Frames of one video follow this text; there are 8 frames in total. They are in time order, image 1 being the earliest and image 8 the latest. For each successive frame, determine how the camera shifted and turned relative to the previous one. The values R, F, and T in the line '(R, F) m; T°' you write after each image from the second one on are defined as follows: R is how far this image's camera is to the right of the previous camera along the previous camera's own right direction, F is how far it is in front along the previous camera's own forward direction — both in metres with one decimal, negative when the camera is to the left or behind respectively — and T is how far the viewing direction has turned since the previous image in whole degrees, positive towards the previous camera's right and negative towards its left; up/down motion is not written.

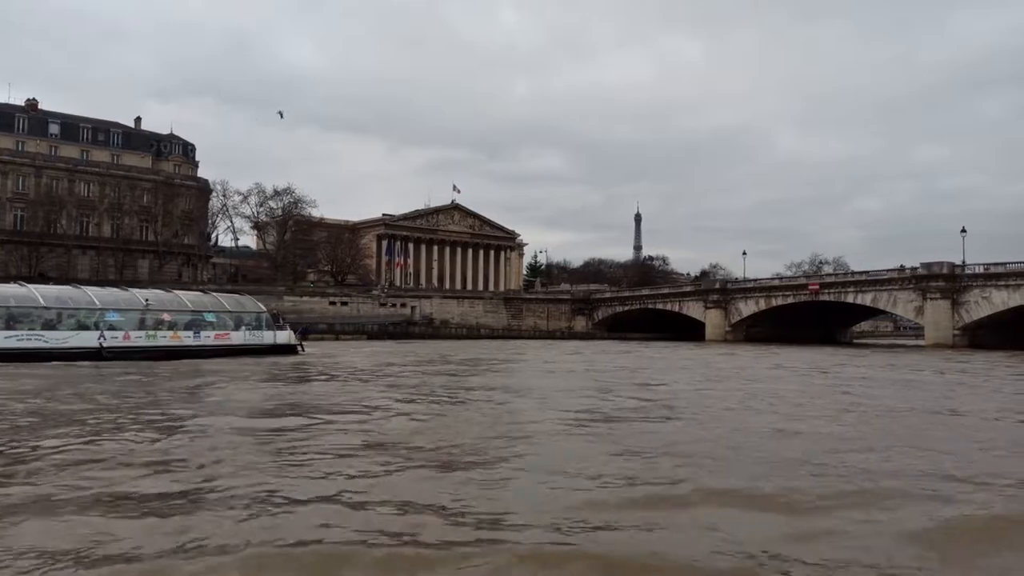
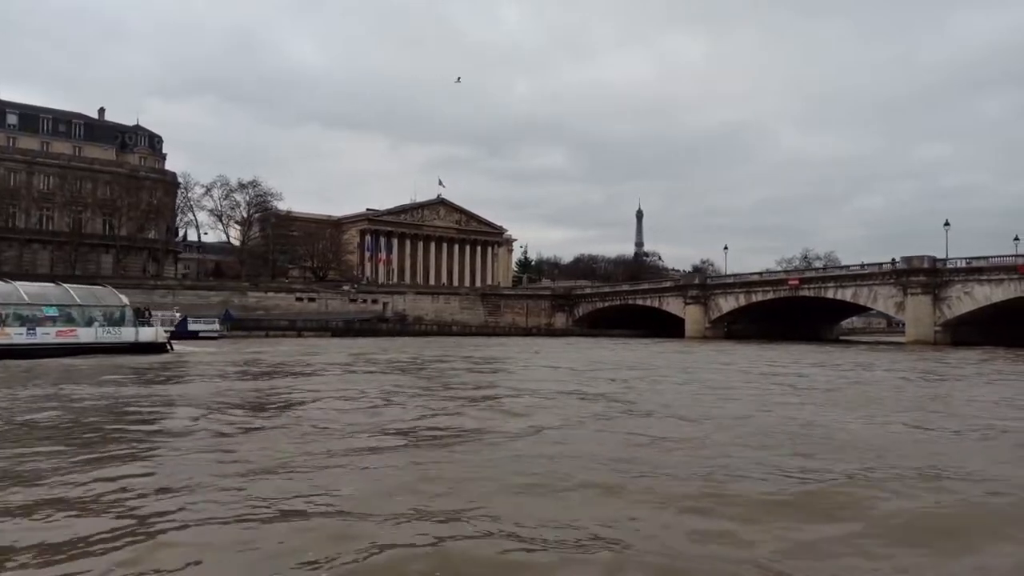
(+2.2, +1.9) m; 0°
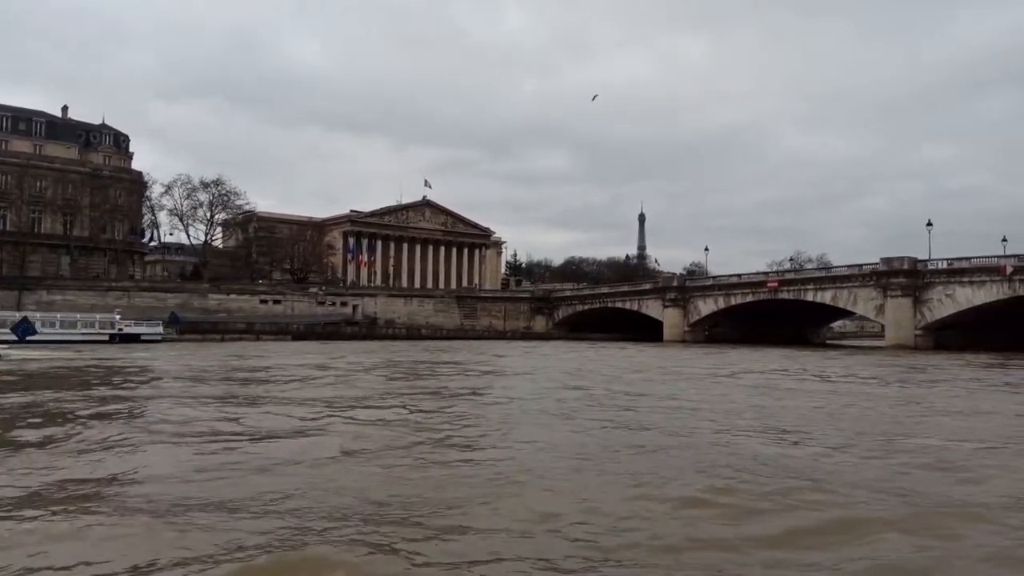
(+2.3, +2.0) m; 0°
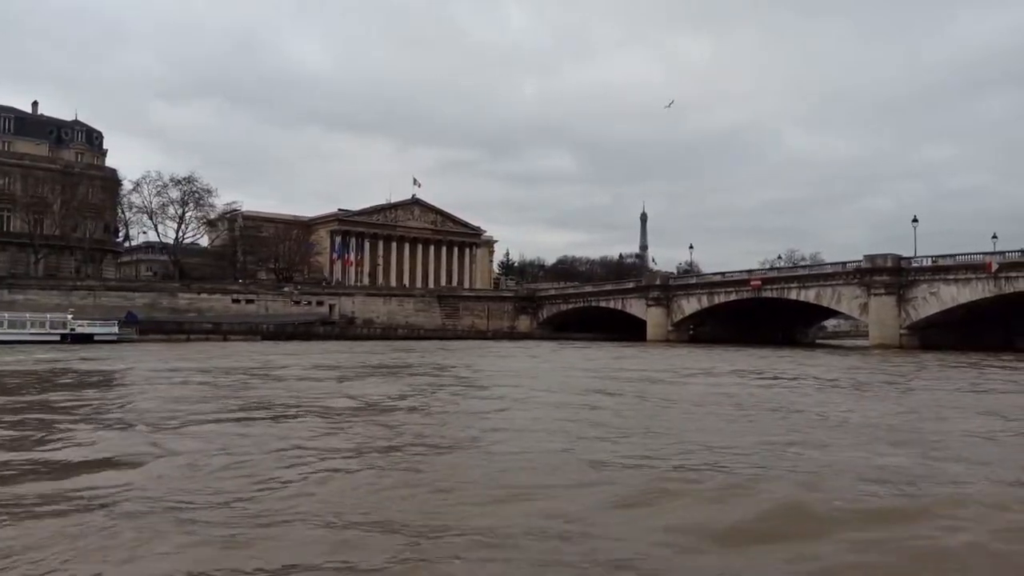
(+1.7, +1.4) m; 0°
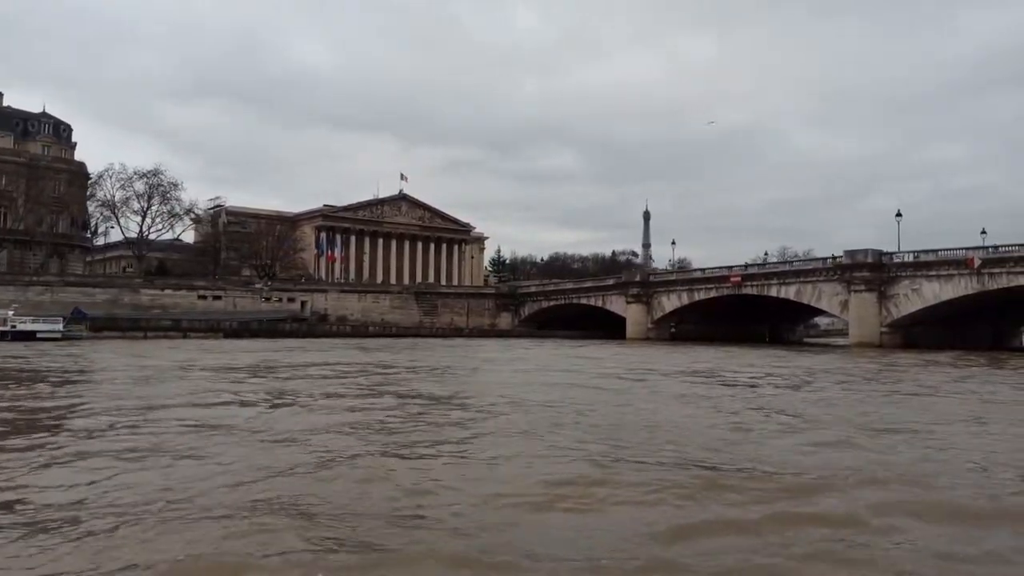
(+1.9, +1.7) m; 0°
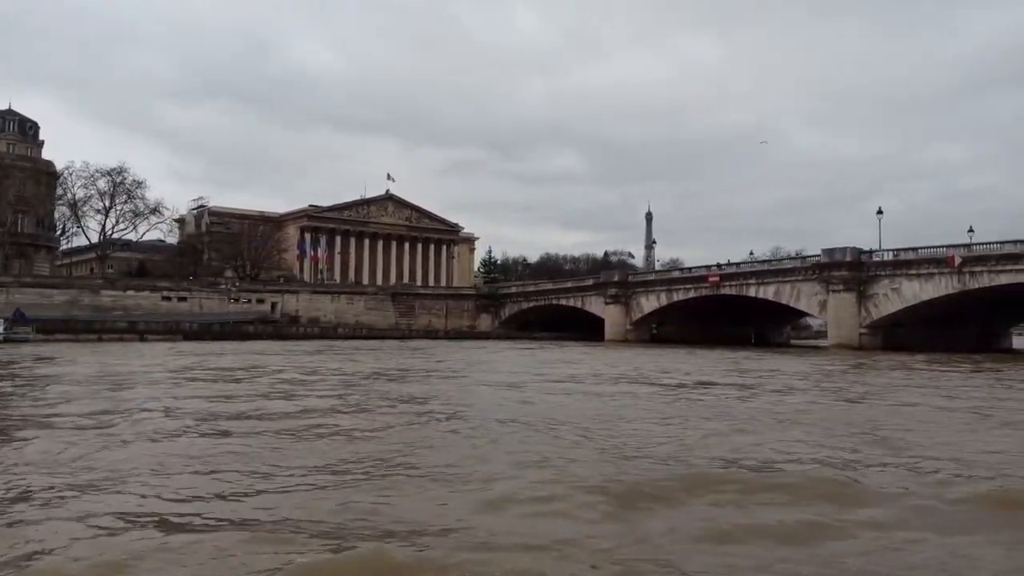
(+2.0, +1.7) m; 0°
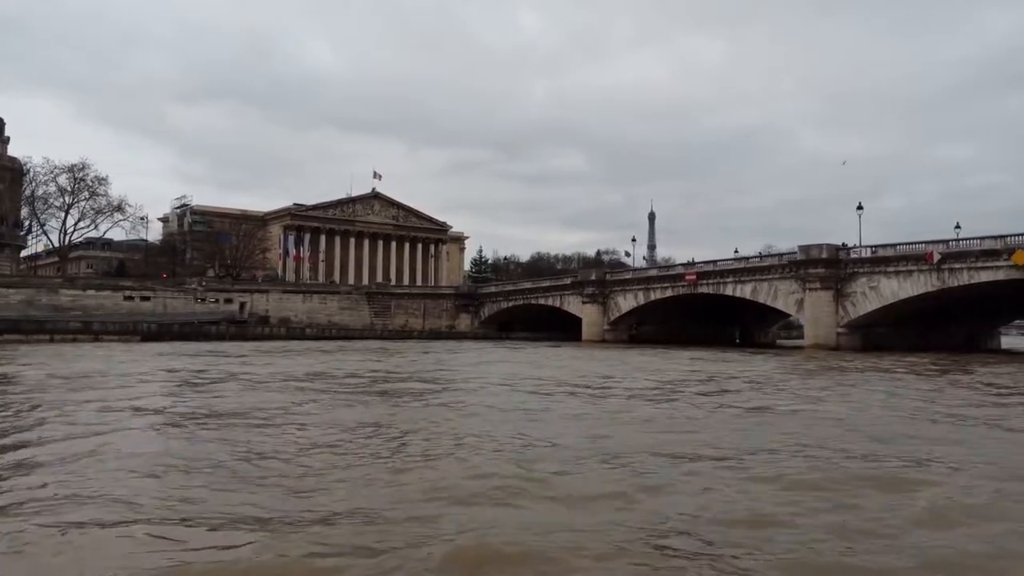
(+2.0, +1.6) m; 0°
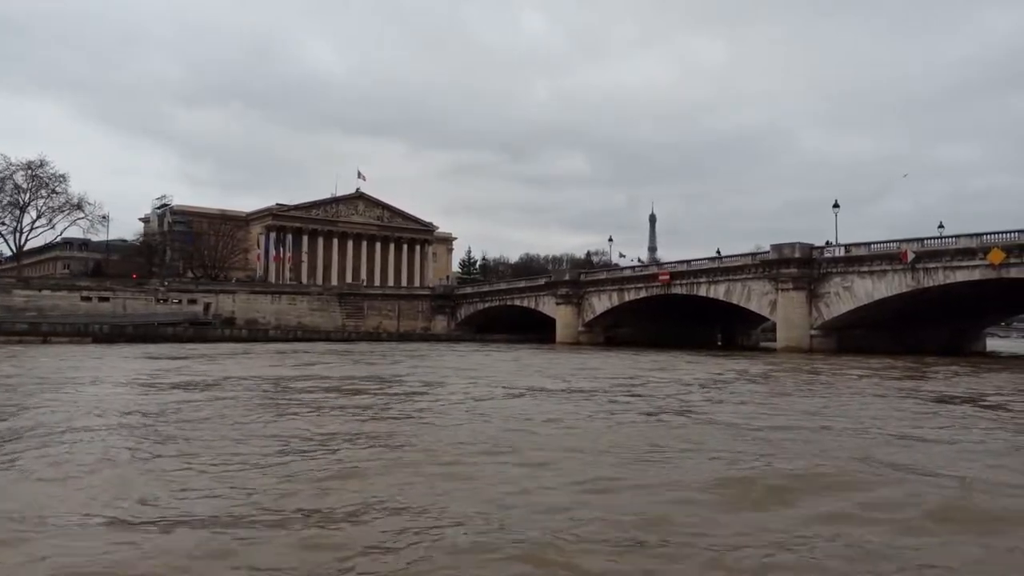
(+2.1, +1.7) m; 0°
